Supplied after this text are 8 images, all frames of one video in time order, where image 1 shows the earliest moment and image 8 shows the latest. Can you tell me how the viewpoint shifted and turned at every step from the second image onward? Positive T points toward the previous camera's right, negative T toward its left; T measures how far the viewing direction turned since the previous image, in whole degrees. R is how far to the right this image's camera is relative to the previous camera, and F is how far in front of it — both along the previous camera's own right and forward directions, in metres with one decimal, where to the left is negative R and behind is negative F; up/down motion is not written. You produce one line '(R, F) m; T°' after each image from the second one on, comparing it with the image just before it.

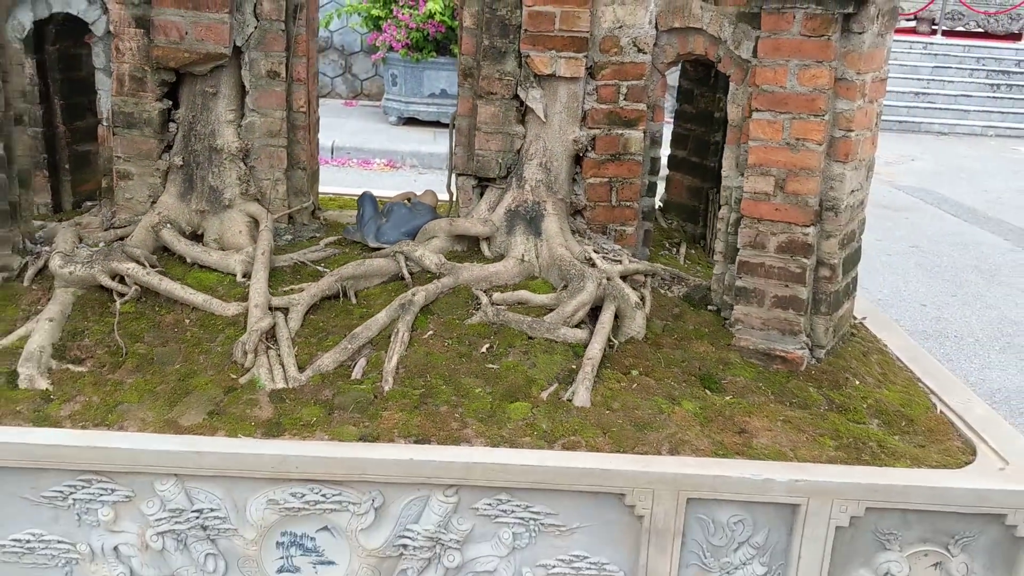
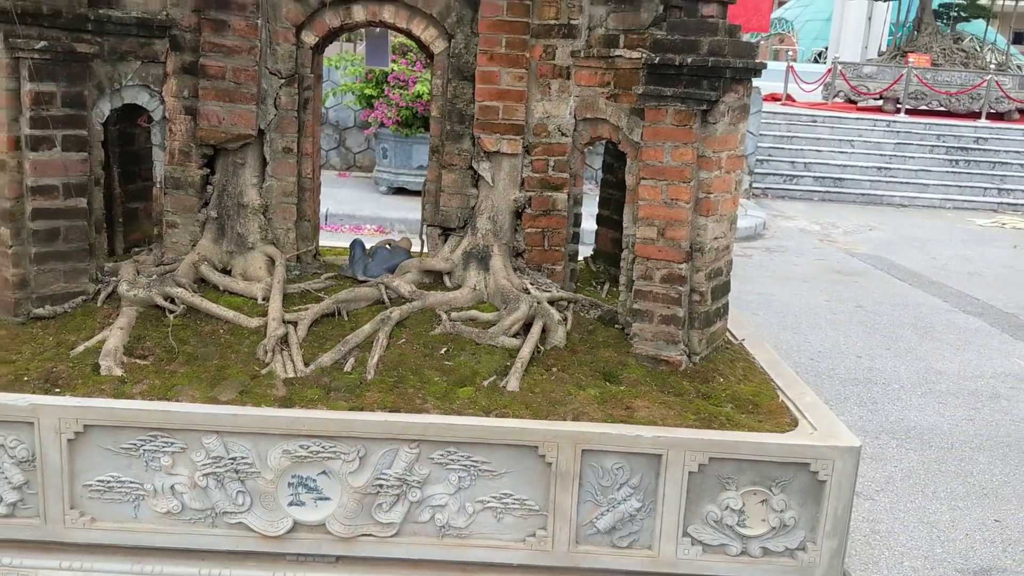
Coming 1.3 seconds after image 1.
(+0.1, -0.8) m; +1°
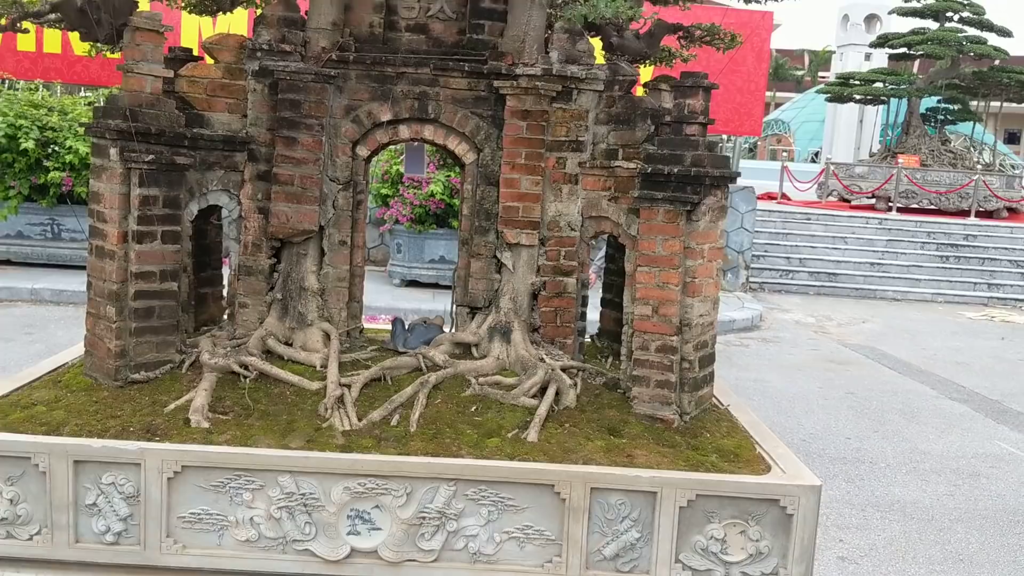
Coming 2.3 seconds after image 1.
(-0.1, -0.6) m; 0°
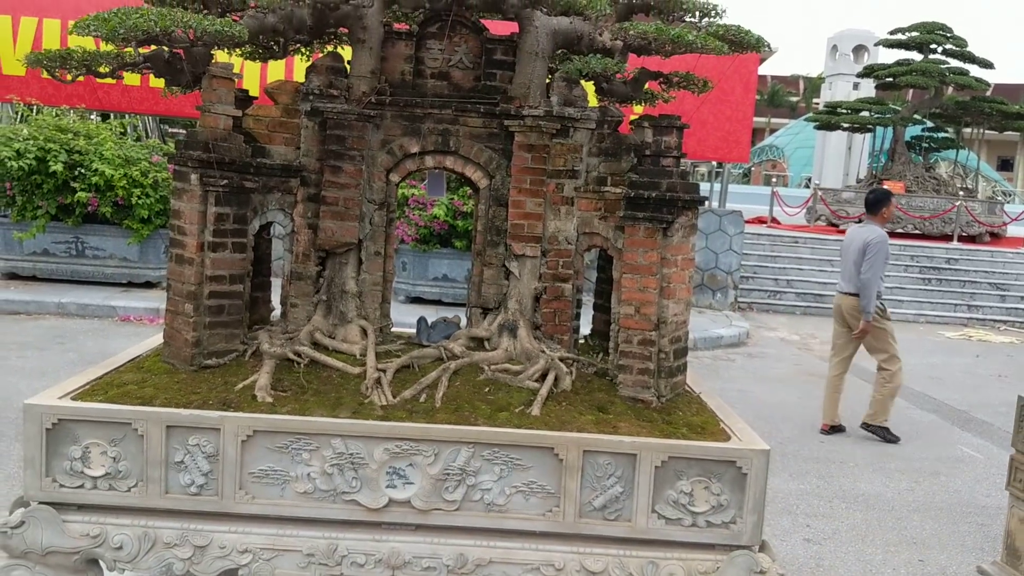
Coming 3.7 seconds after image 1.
(0.0, -0.8) m; 0°
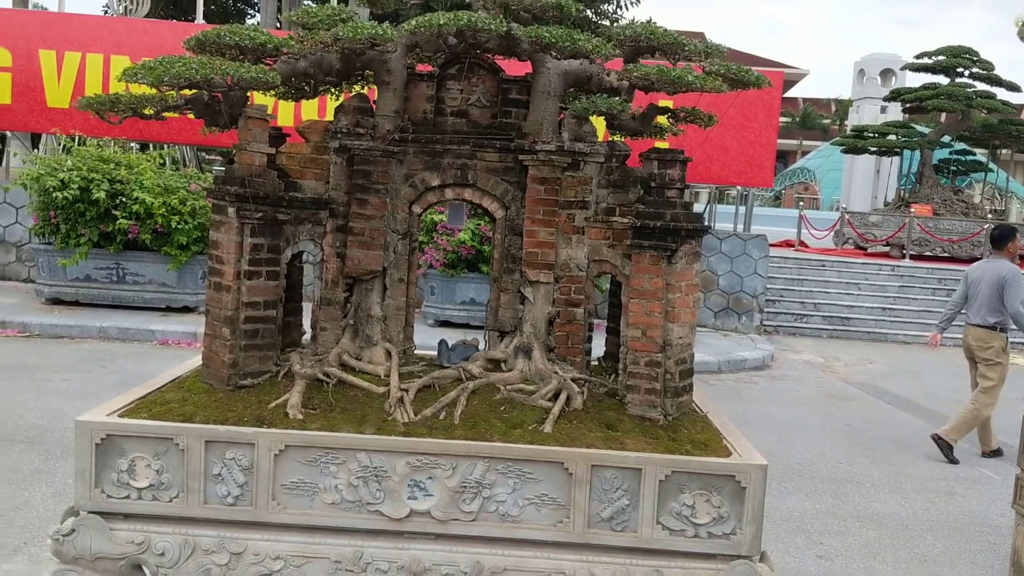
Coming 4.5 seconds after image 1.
(+0.1, -0.3) m; -2°
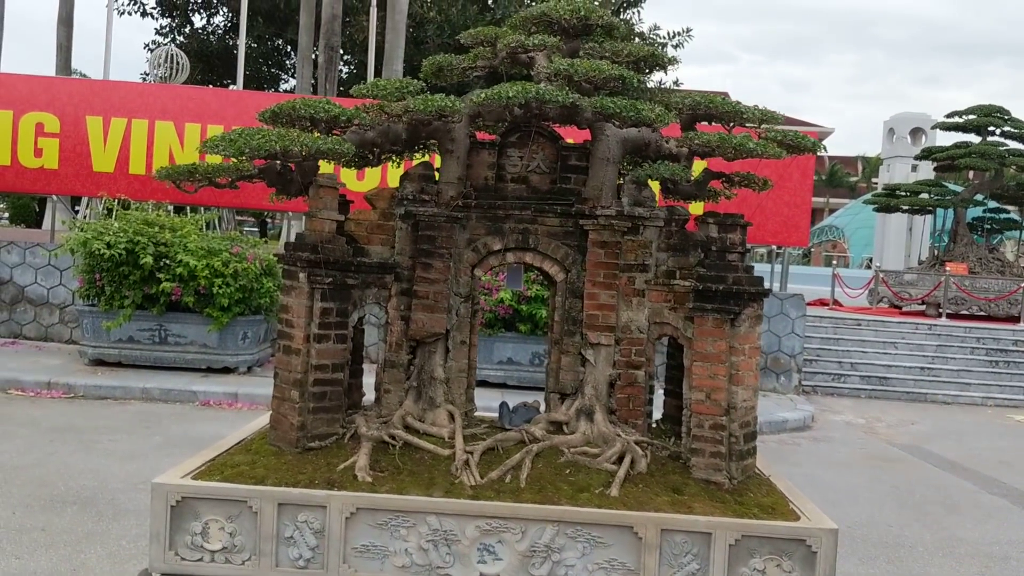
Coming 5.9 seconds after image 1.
(-0.2, -0.1) m; -2°
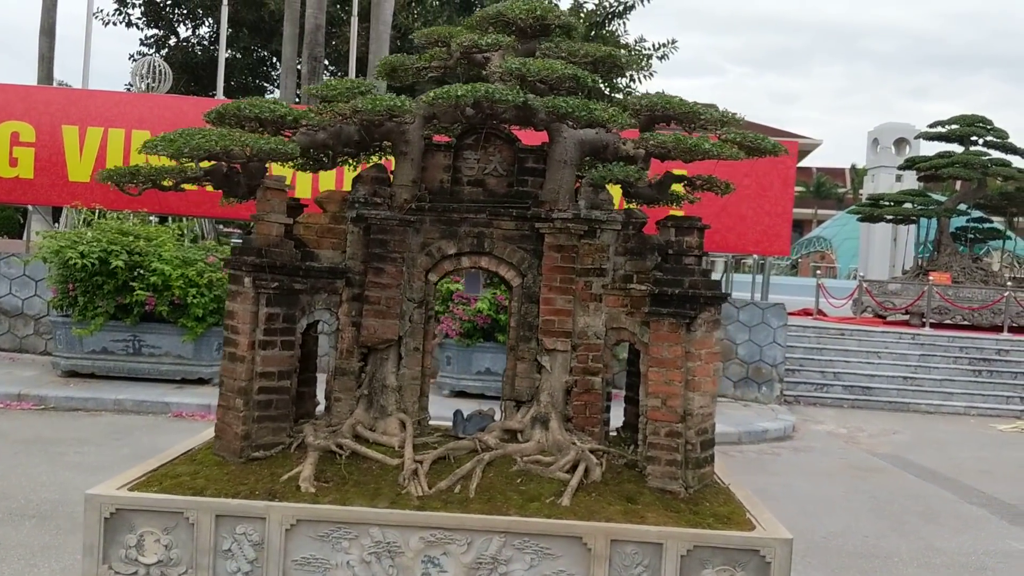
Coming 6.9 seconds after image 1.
(+0.2, +0.1) m; +1°
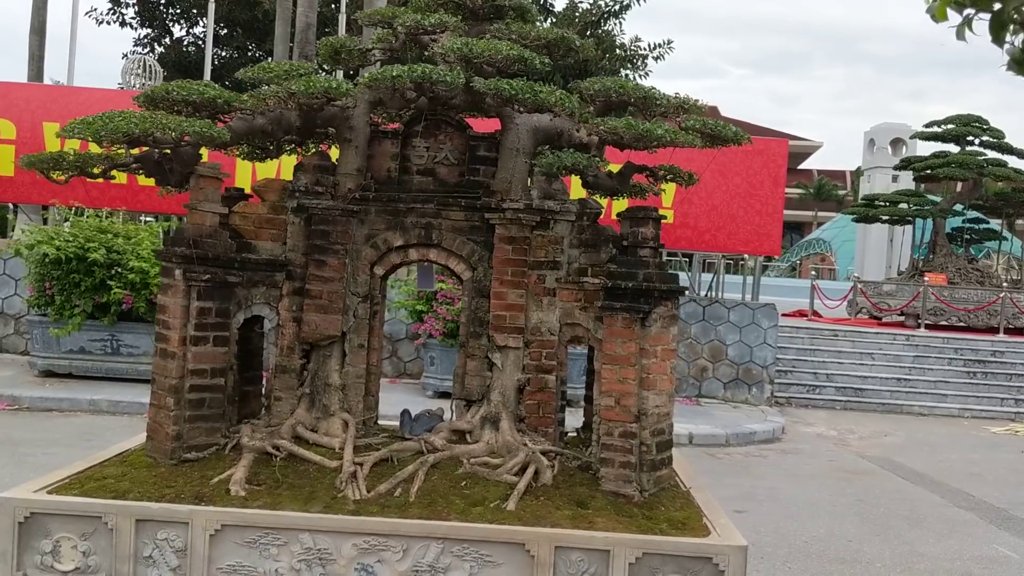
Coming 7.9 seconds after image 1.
(+0.2, +0.2) m; 0°
